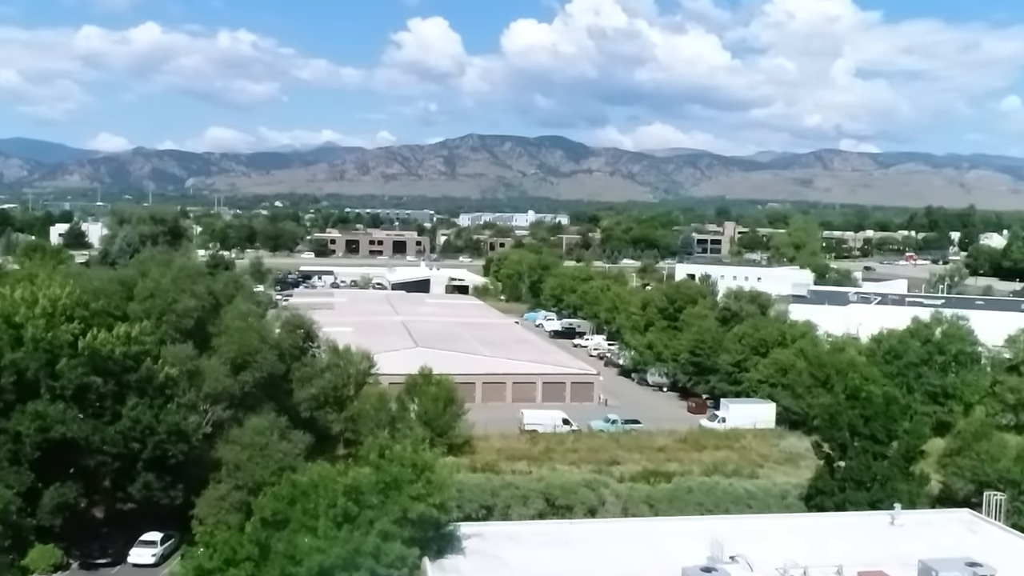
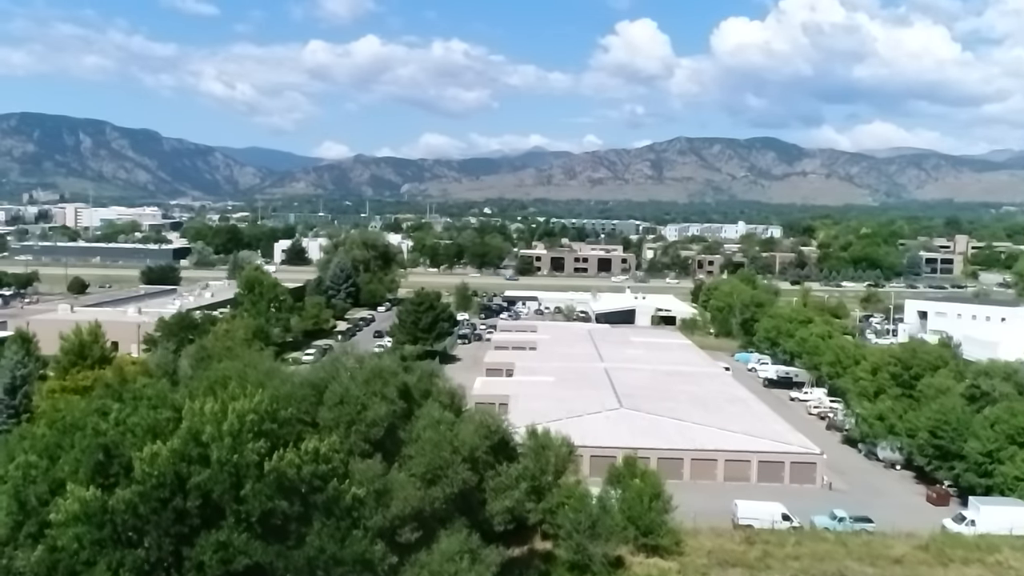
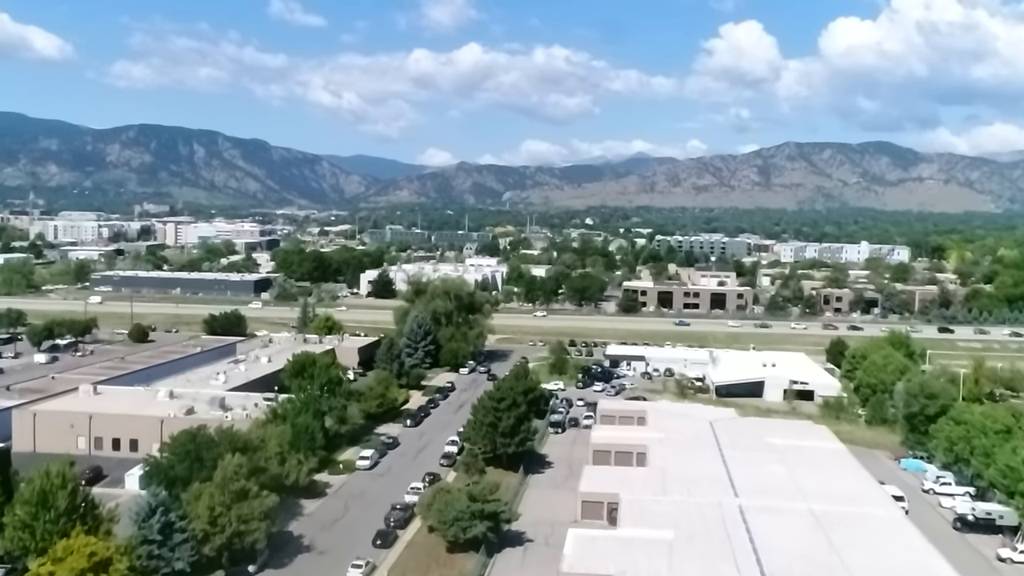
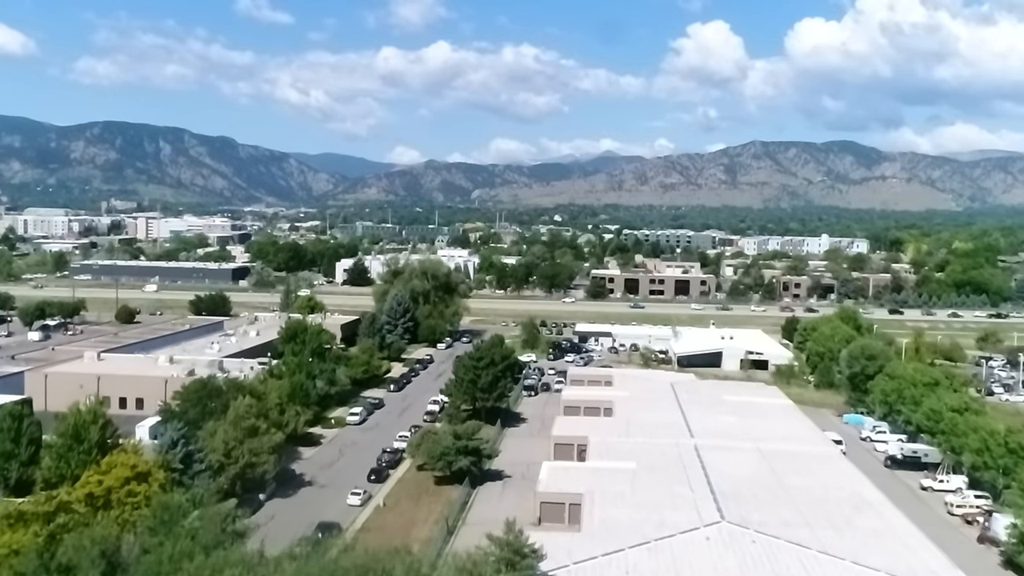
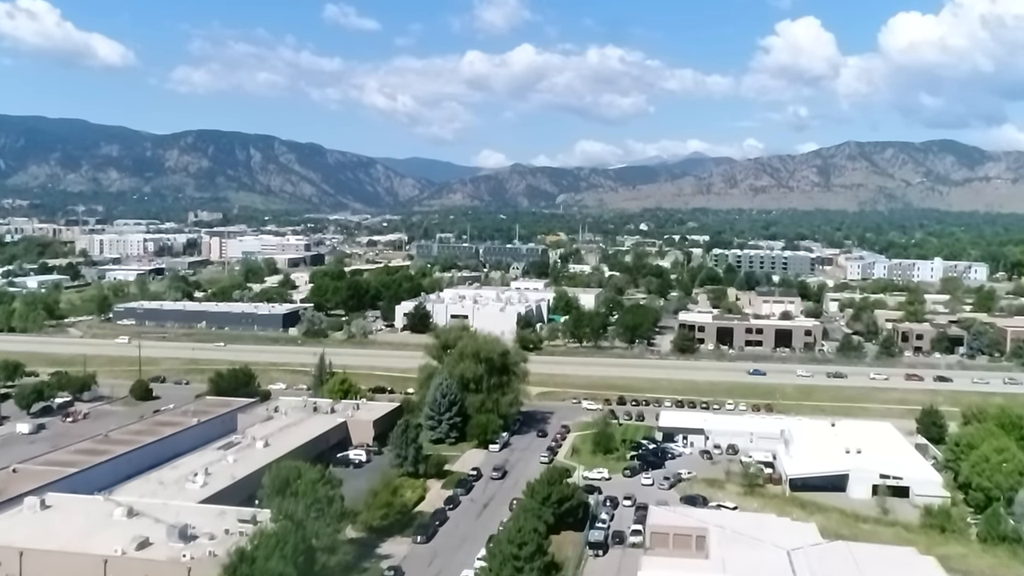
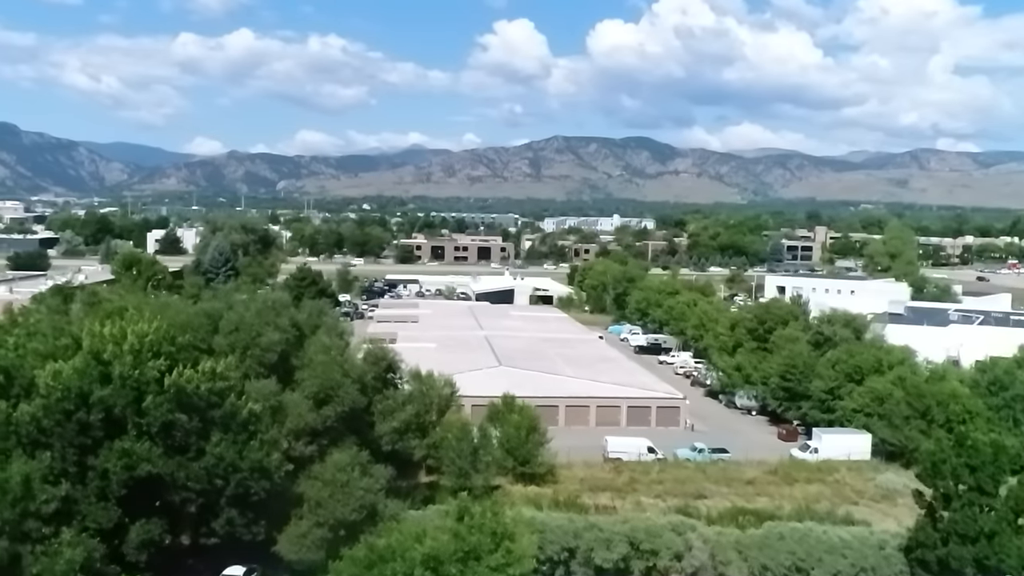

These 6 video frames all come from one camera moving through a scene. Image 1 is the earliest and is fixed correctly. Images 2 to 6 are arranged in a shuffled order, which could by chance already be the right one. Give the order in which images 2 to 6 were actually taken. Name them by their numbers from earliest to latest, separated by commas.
6, 2, 4, 3, 5
